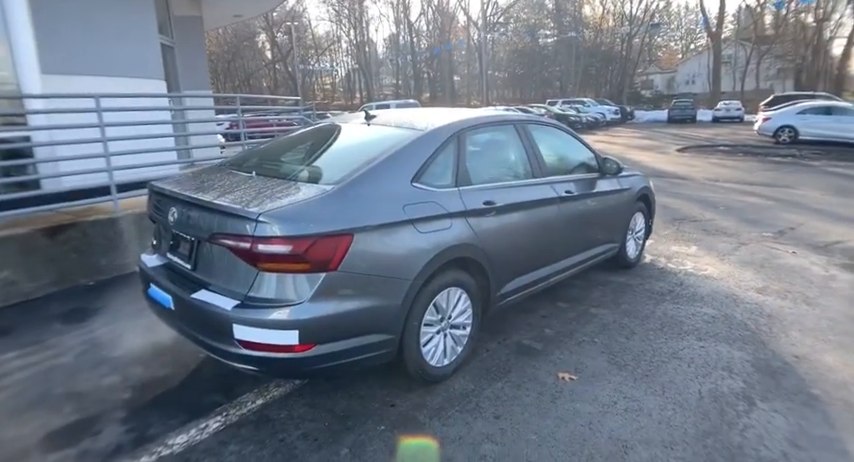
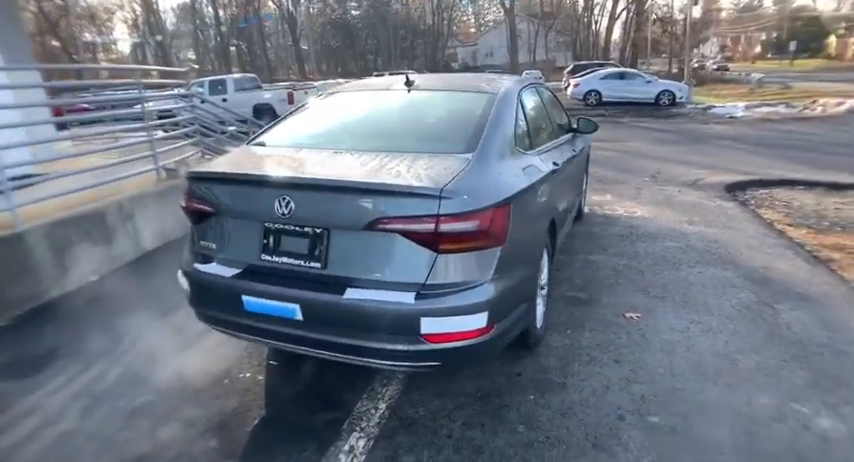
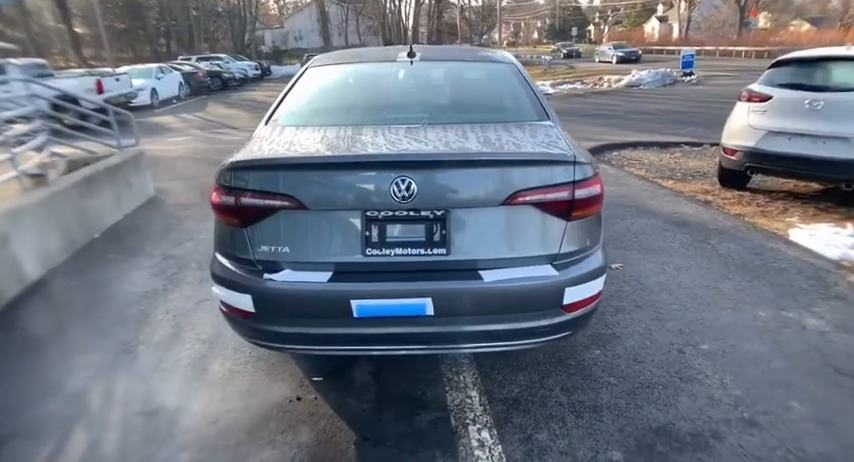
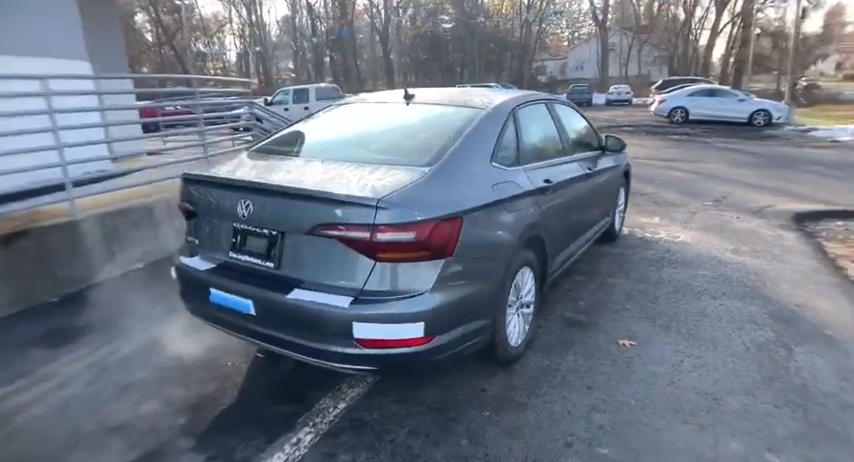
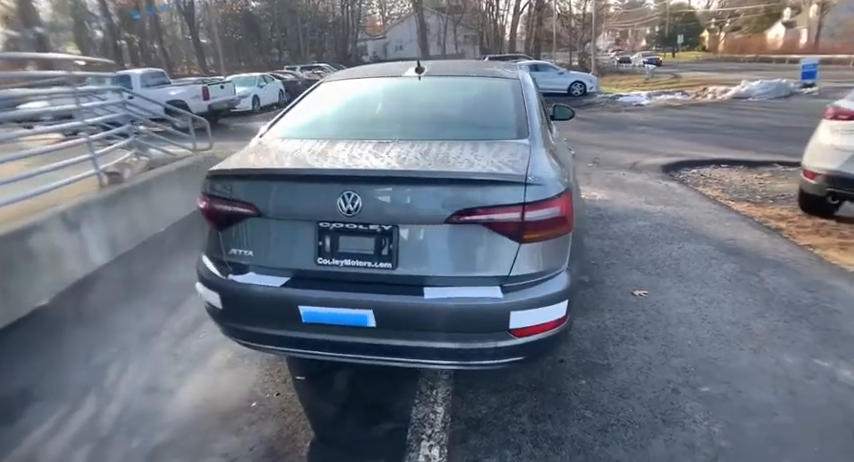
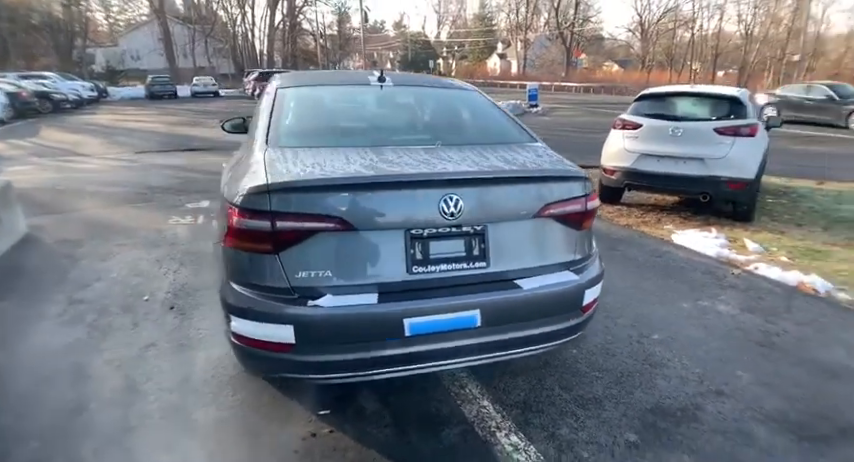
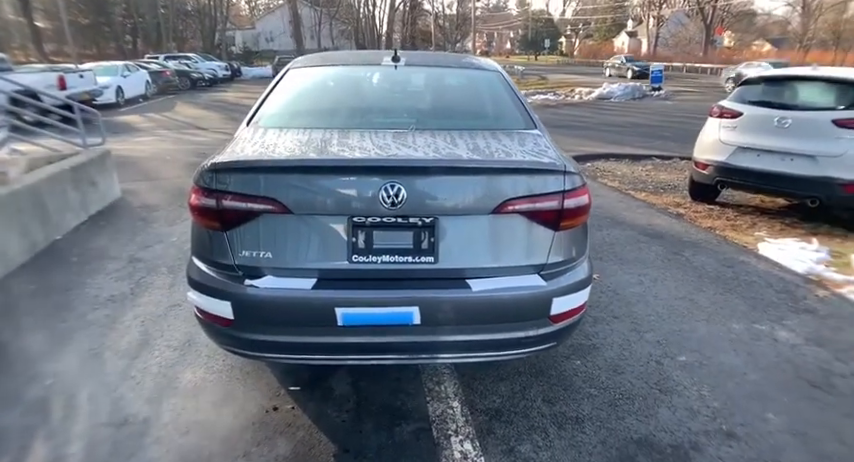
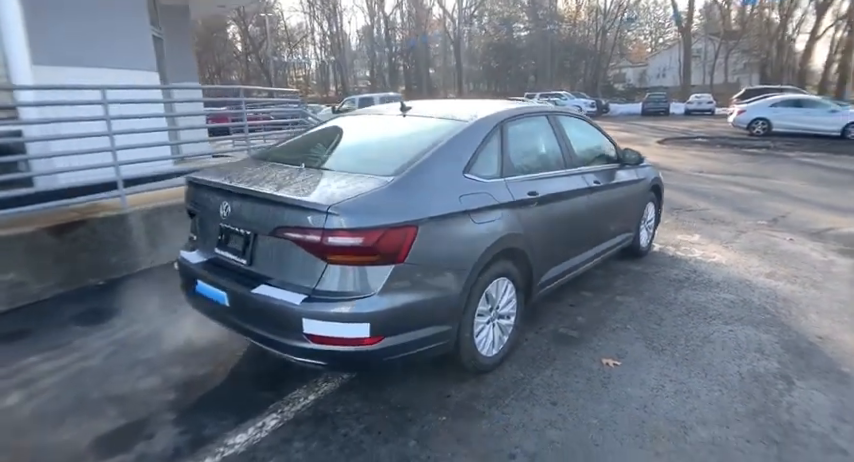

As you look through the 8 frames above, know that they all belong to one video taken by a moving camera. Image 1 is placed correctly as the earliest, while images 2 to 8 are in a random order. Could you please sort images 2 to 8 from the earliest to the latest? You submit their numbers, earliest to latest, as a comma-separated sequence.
8, 4, 2, 5, 3, 7, 6
